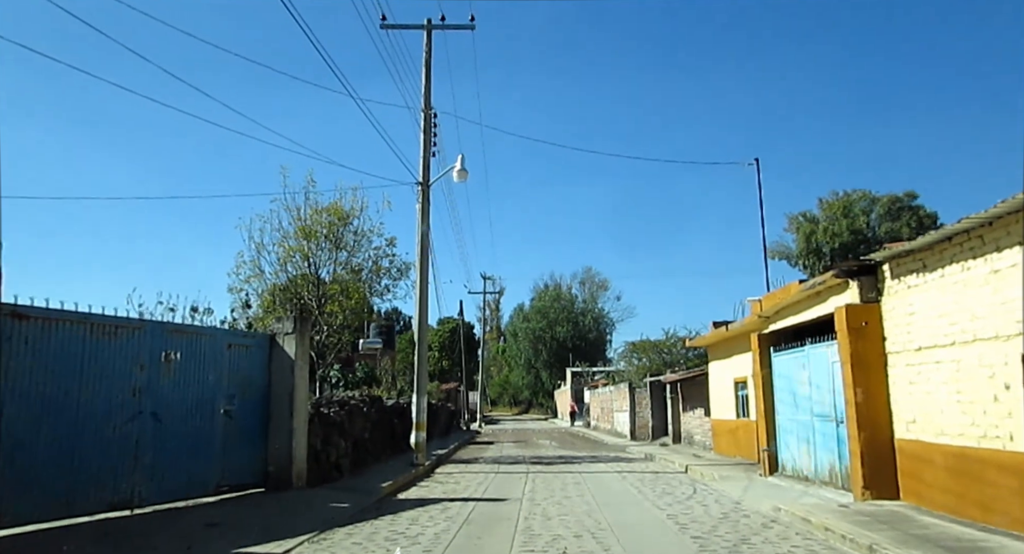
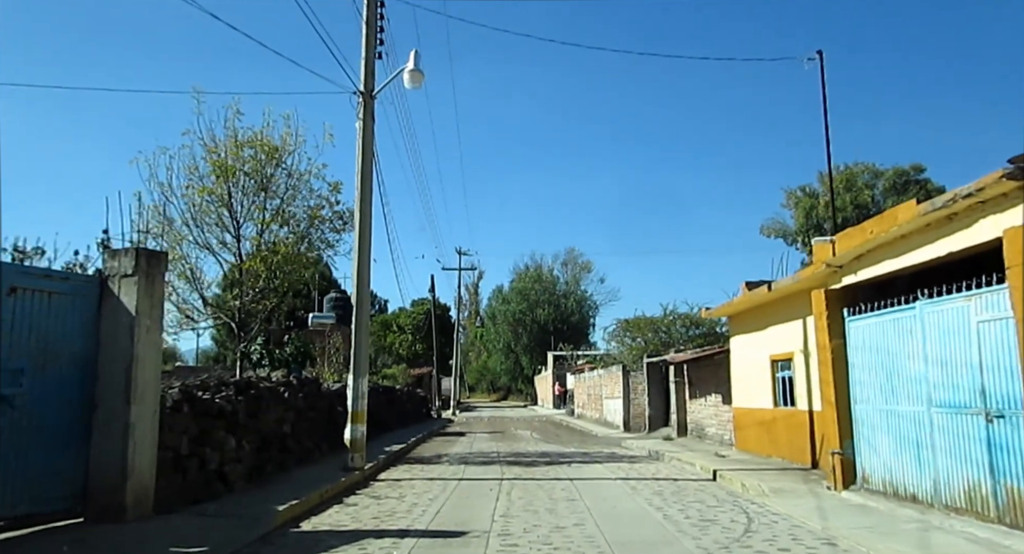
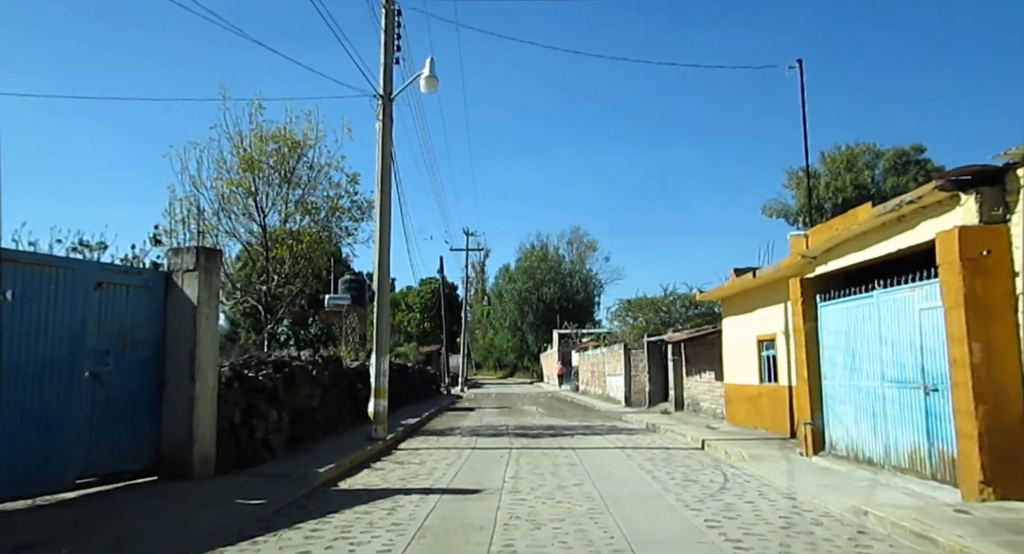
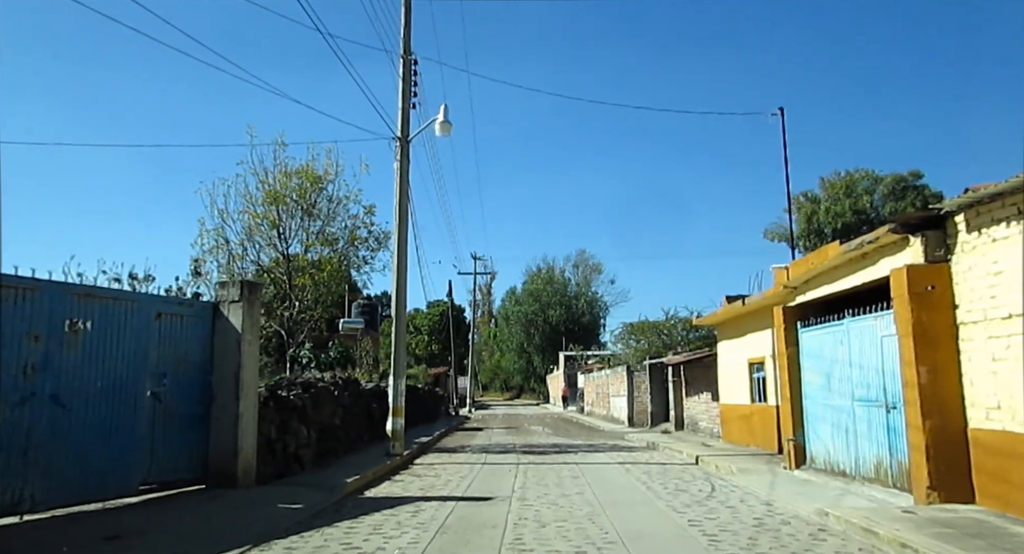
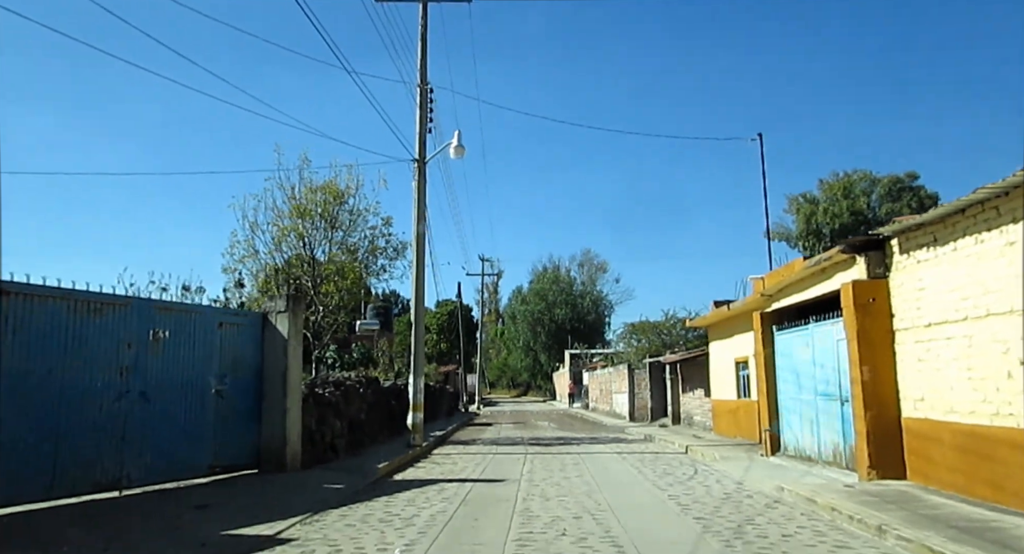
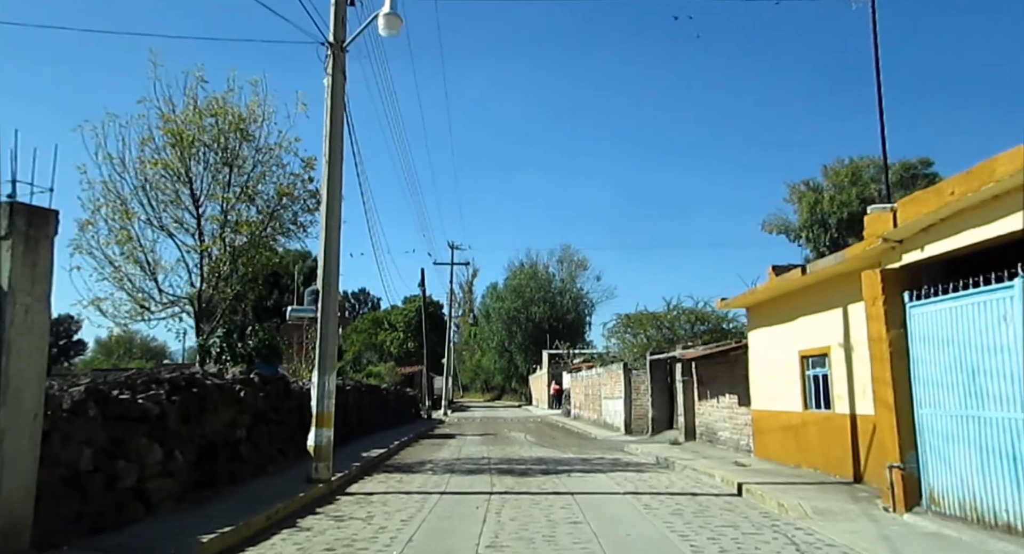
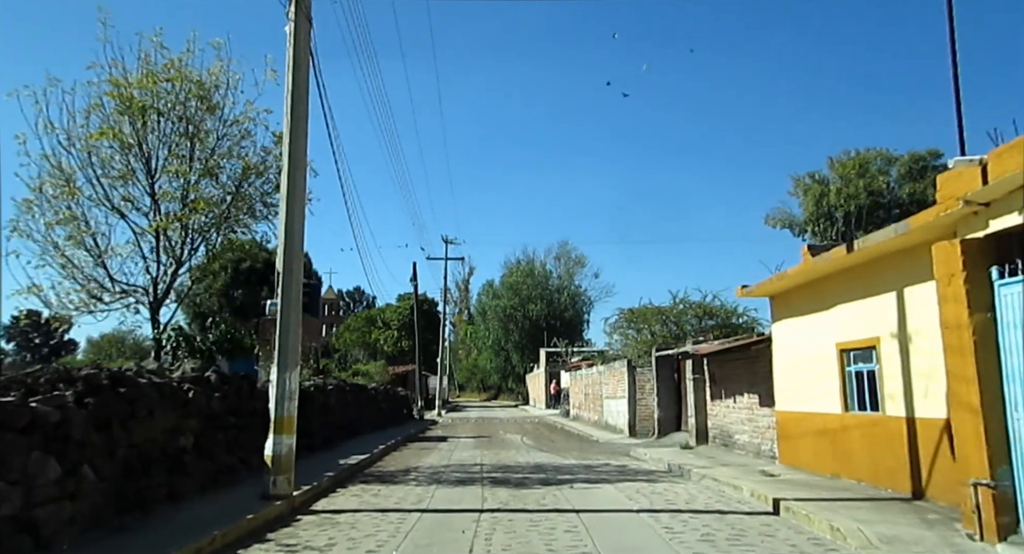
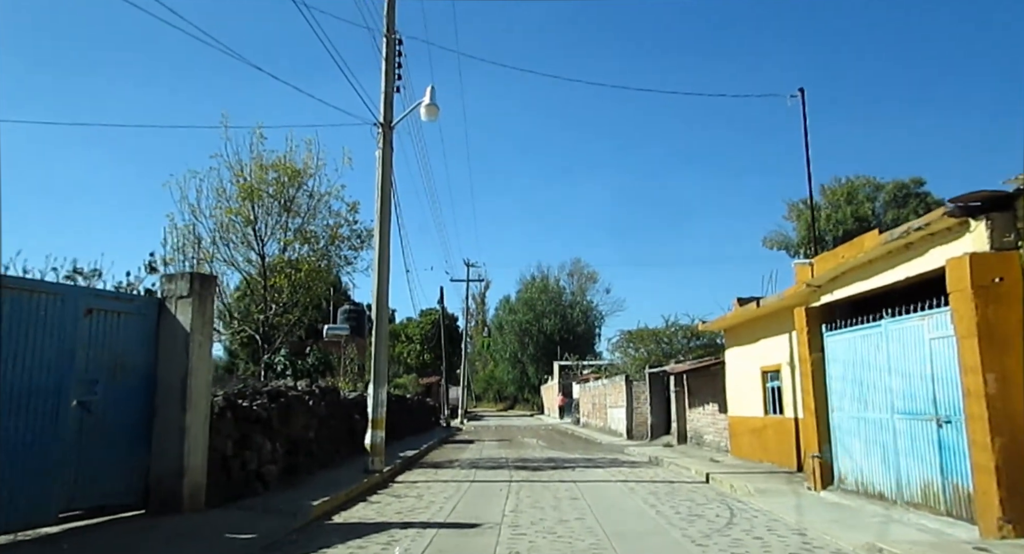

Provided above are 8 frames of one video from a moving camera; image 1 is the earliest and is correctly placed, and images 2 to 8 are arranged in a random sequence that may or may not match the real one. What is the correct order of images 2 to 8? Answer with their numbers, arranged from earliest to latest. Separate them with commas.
5, 4, 3, 8, 2, 6, 7
